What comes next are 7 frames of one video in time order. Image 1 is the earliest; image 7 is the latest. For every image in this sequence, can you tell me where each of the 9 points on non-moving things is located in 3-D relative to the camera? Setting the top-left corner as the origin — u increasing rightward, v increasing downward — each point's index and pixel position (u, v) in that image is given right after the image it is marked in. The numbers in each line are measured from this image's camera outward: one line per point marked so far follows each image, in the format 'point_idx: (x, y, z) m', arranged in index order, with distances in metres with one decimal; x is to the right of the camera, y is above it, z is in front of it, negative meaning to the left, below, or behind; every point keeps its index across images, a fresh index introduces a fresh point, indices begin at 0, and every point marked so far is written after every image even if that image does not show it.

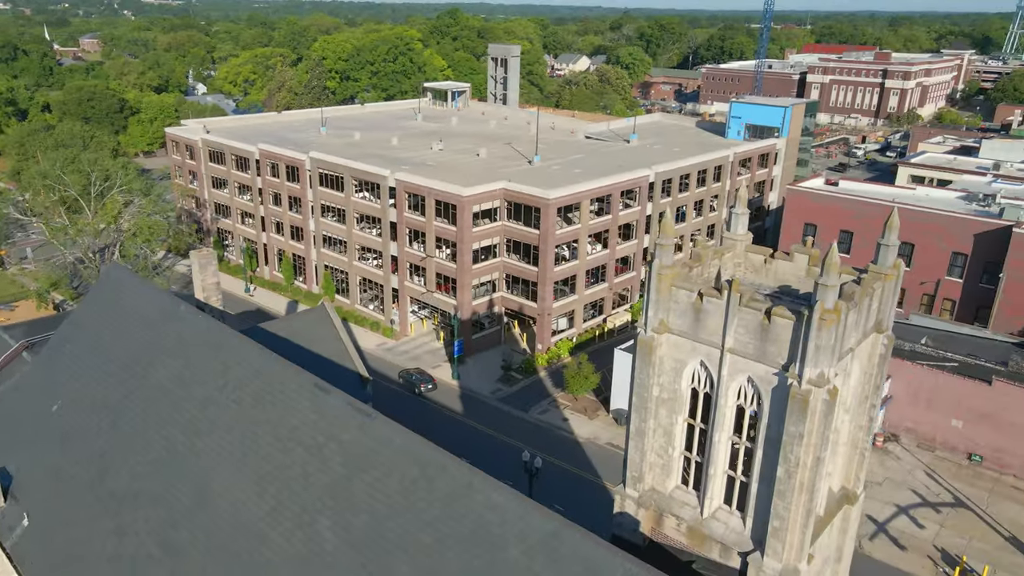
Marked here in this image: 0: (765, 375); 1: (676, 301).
0: (+4.4, -1.5, +12.5) m
1: (+3.0, -0.2, +13.4) m
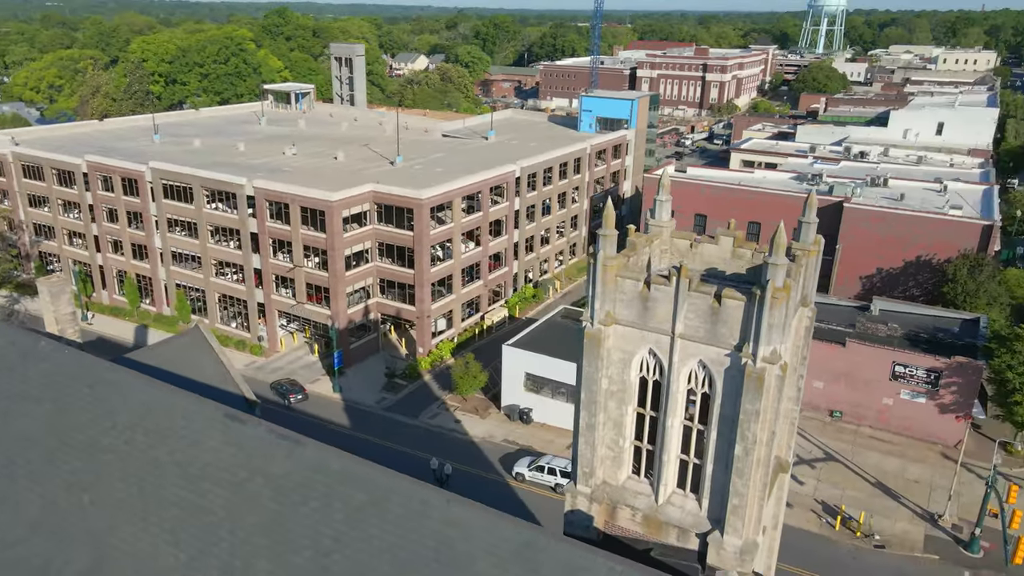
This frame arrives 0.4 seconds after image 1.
0: (+3.6, -1.2, +12.7) m
1: (+2.0, -0.1, +13.3) m
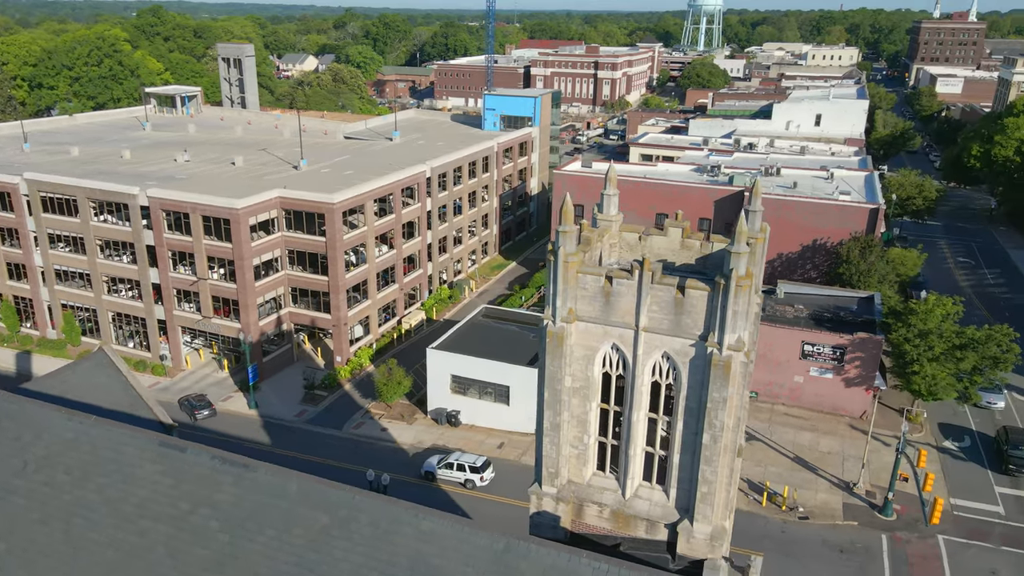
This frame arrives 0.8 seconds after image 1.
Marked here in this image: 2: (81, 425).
0: (+3.0, -1.1, +12.8) m
1: (+1.3, 0.0, +13.2) m
2: (-9.7, -3.0, +16.1) m
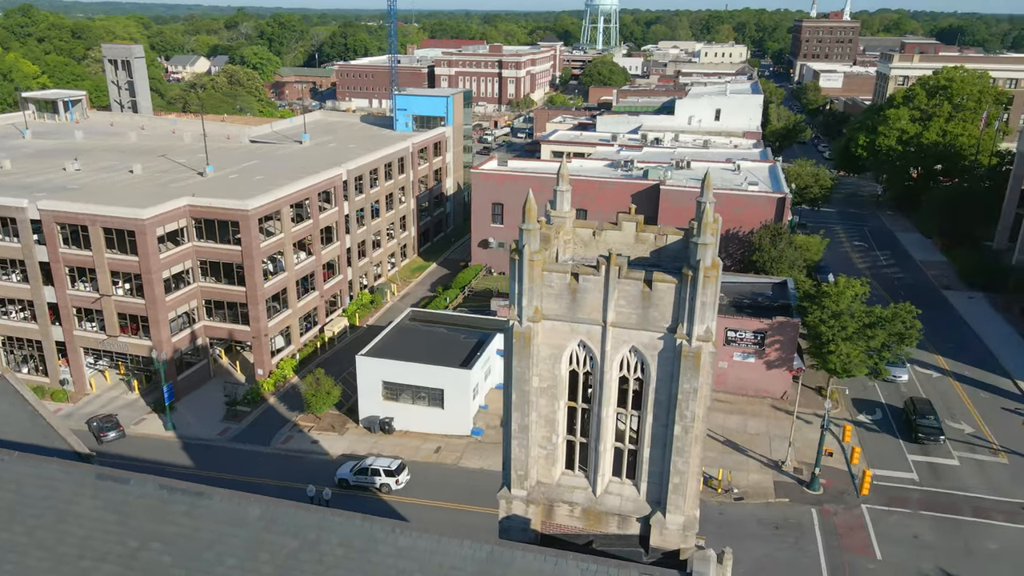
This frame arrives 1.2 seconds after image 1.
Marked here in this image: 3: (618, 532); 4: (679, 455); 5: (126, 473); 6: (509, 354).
0: (+2.4, -0.9, +12.8) m
1: (+0.7, +0.1, +13.0) m
2: (-10.4, -3.5, +14.5) m
3: (+2.1, -4.8, +14.2) m
4: (+3.0, -3.0, +13.1) m
5: (-8.5, -4.0, +15.8) m
6: (0.0, -1.2, +13.6) m
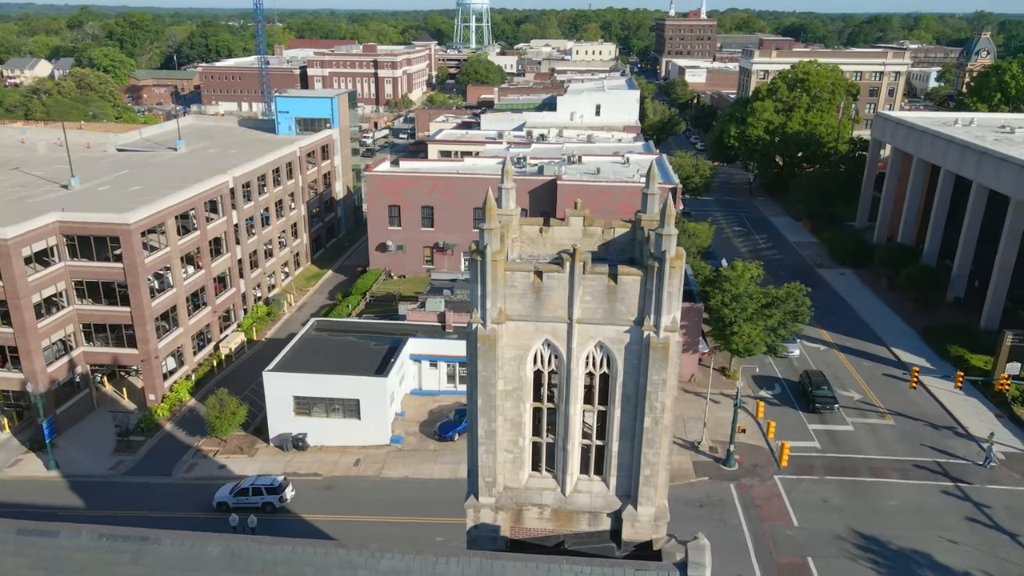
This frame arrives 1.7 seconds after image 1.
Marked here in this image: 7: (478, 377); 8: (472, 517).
0: (+1.8, -0.8, +12.8) m
1: (0.0, +0.1, +12.6) m
2: (-11.0, -4.2, +12.5) m
3: (+1.5, -4.7, +14.1) m
4: (+2.5, -2.9, +13.2) m
5: (-9.2, -4.6, +14.1) m
6: (-0.7, -1.3, +13.2) m
7: (-0.6, -1.6, +13.0) m
8: (-0.8, -4.4, +14.0) m
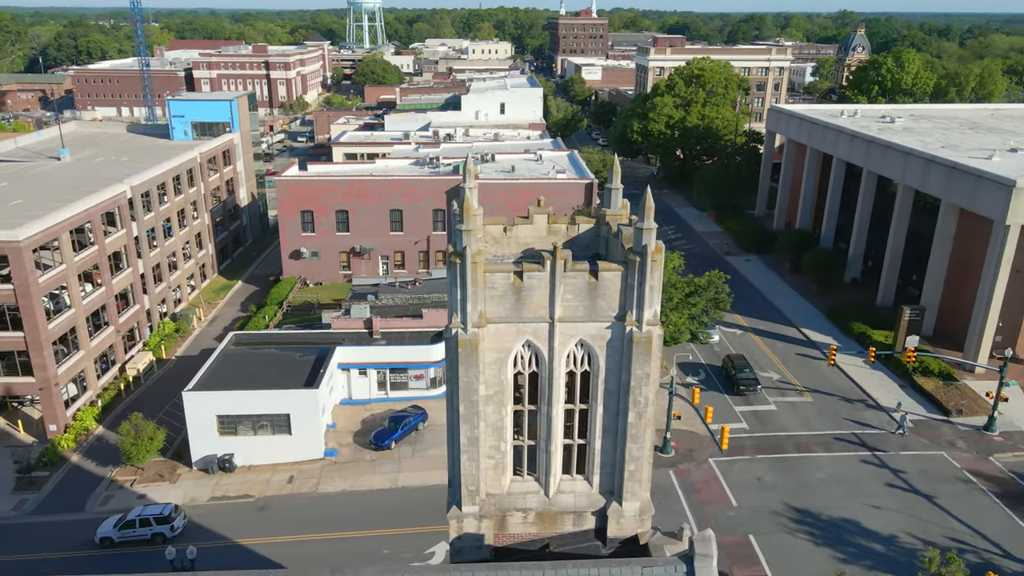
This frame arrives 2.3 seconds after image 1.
0: (+1.5, -0.8, +12.7) m
1: (-0.3, 0.0, +12.3) m
2: (-11.0, -4.7, +10.7) m
3: (+1.2, -4.7, +14.0) m
4: (+2.2, -2.8, +13.2) m
5: (-9.4, -5.1, +12.5) m
6: (-1.1, -1.3, +12.7) m
7: (-0.9, -1.7, +12.6) m
8: (-1.1, -4.5, +13.6) m
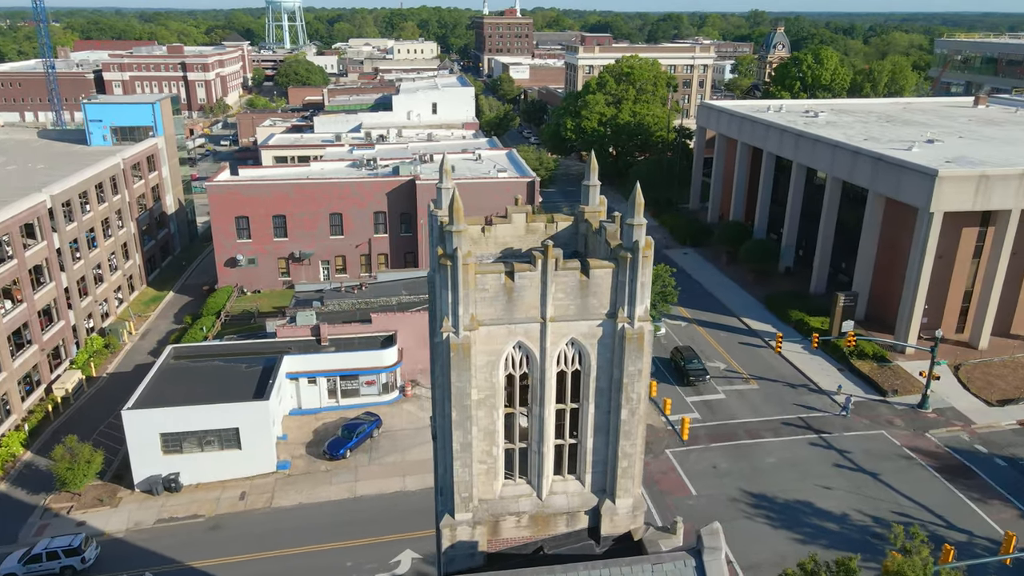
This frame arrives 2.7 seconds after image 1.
0: (+1.3, -0.7, +12.6) m
1: (-0.5, 0.0, +12.0) m
2: (-10.8, -5.1, +9.5) m
3: (+1.0, -4.6, +13.8) m
4: (+2.1, -2.7, +13.1) m
5: (-9.3, -5.4, +11.4) m
6: (-1.2, -1.4, +12.4) m
7: (-1.0, -1.7, +12.3) m
8: (-1.2, -4.6, +13.3) m
